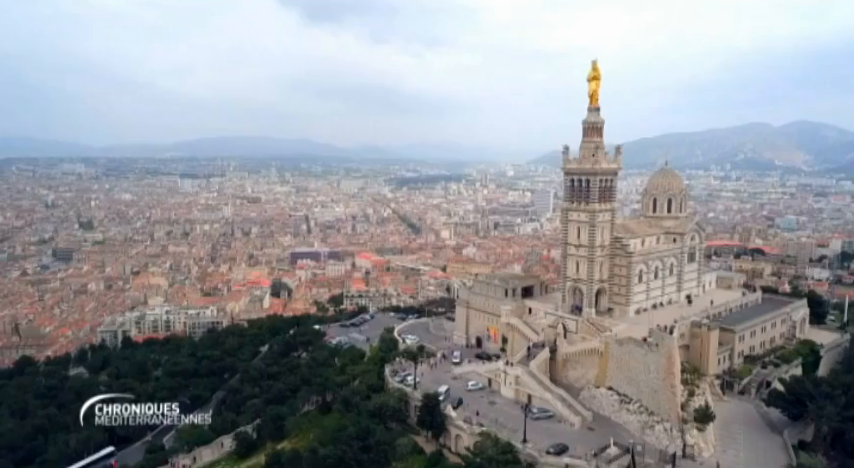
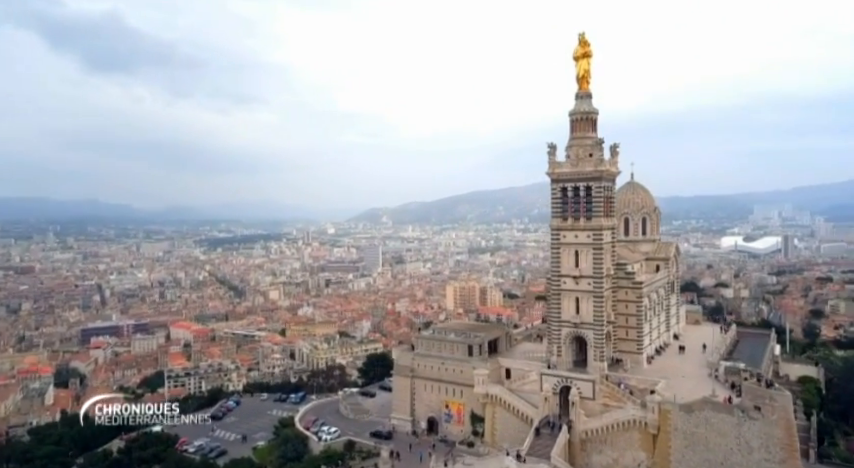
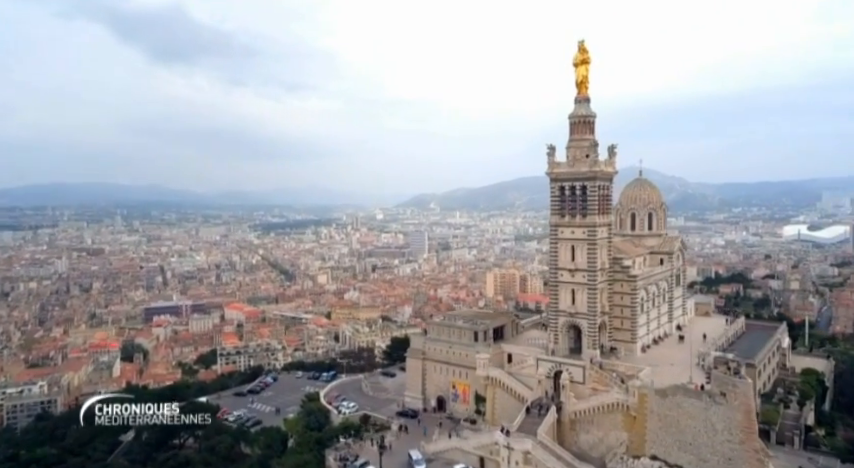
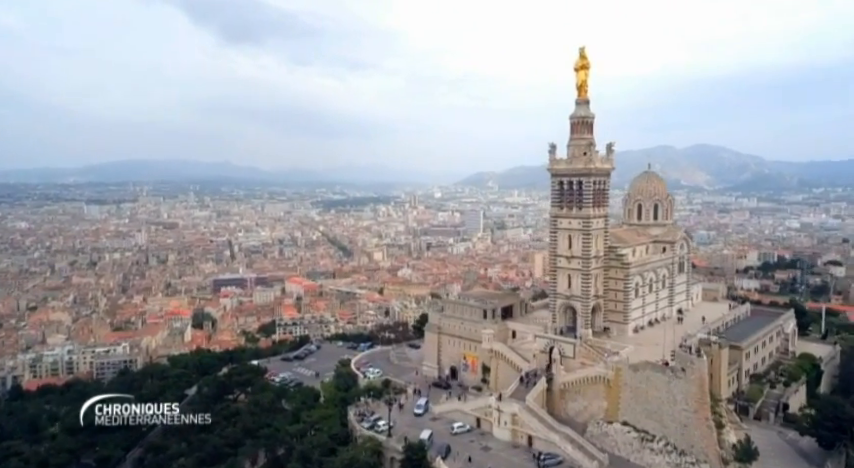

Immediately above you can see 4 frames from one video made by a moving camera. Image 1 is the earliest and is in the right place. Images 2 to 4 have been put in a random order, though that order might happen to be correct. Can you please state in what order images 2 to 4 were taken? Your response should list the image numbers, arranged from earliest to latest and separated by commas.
4, 3, 2
